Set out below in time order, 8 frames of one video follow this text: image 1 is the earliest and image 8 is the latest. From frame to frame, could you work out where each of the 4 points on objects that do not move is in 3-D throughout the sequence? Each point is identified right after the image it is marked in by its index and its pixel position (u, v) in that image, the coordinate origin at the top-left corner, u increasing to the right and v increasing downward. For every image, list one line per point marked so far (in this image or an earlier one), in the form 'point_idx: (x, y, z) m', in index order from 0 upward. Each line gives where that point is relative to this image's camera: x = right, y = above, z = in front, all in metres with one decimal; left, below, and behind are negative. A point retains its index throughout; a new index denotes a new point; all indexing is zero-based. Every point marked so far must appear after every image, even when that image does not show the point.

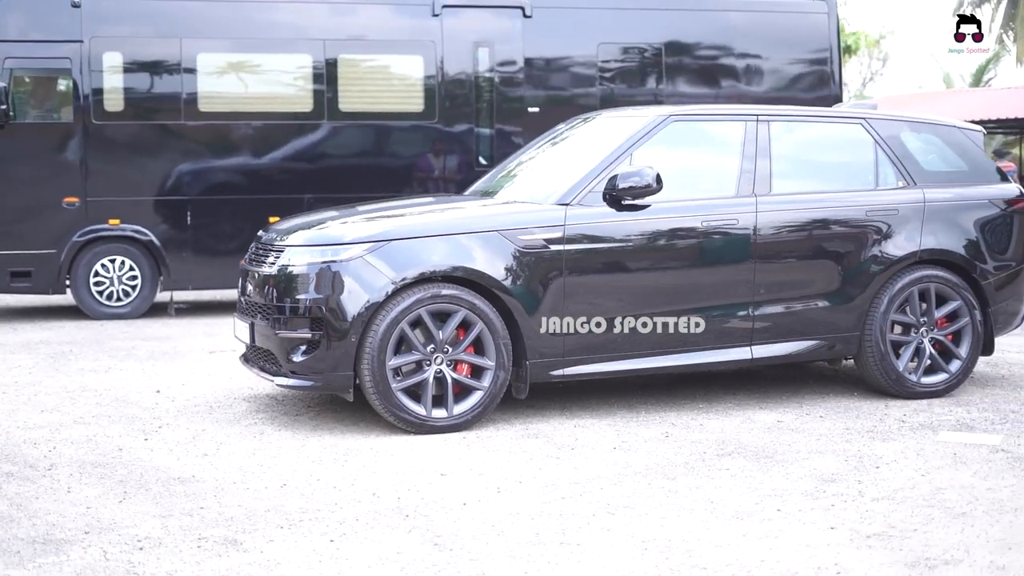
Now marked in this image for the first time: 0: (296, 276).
0: (-0.9, +0.1, +6.5) m
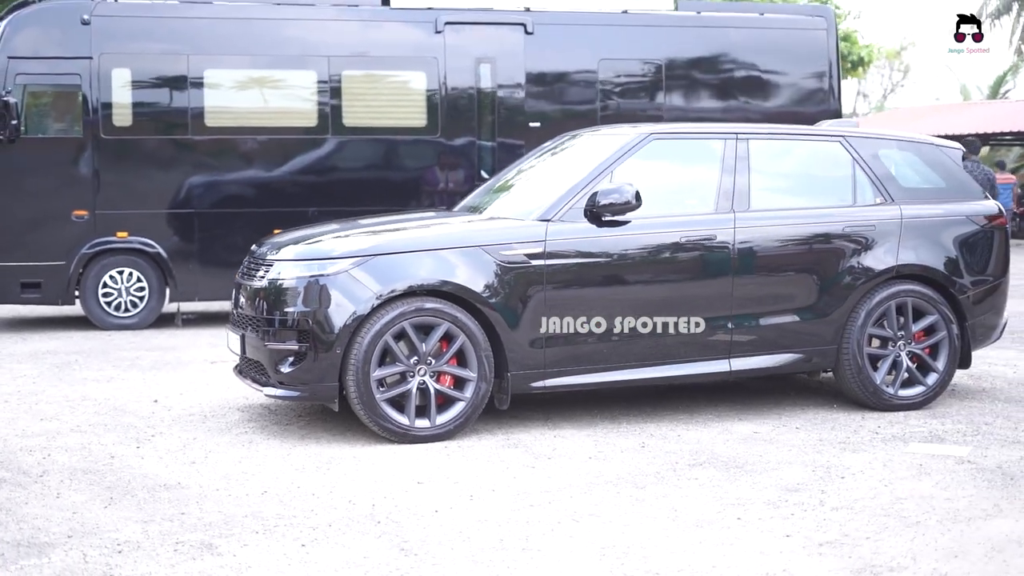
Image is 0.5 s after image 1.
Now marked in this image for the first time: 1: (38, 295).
0: (-1.0, 0.0, +6.7) m
1: (-3.7, 0.0, +11.5) m
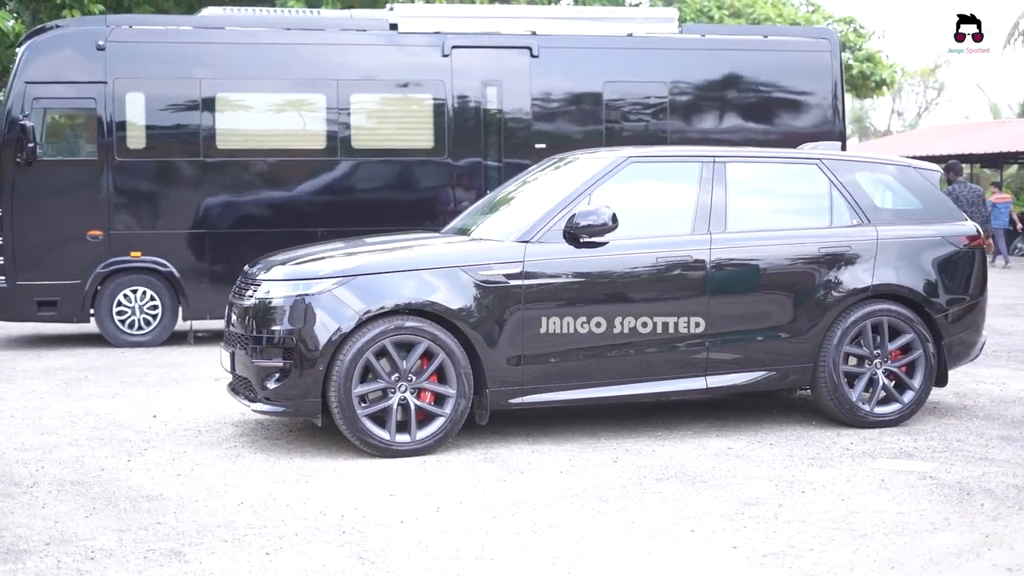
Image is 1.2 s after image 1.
0: (-1.1, -0.1, +6.9) m
1: (-3.7, -0.2, +11.8) m
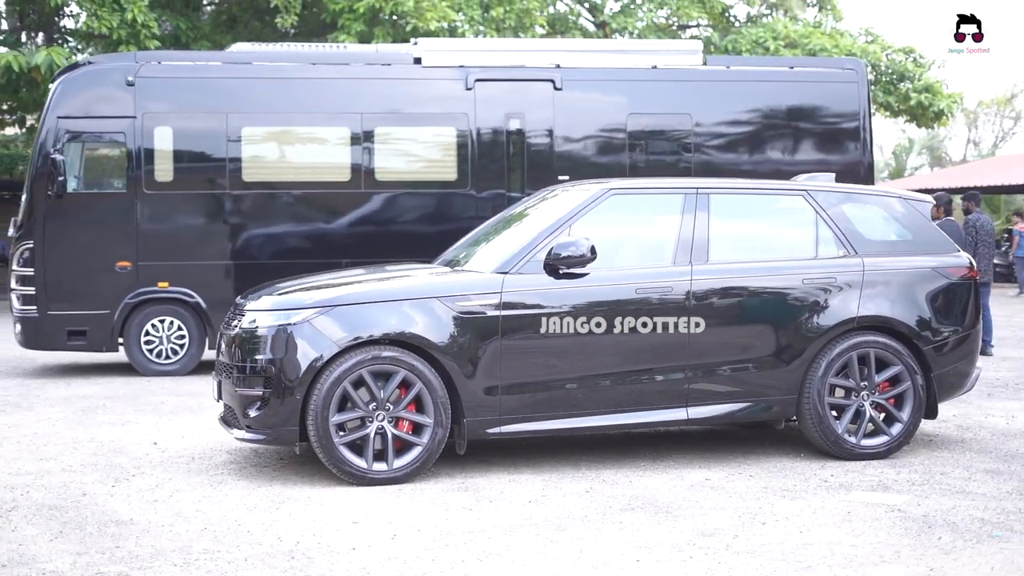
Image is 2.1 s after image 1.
0: (-1.2, -0.2, +7.1) m
1: (-3.5, -0.4, +12.1) m
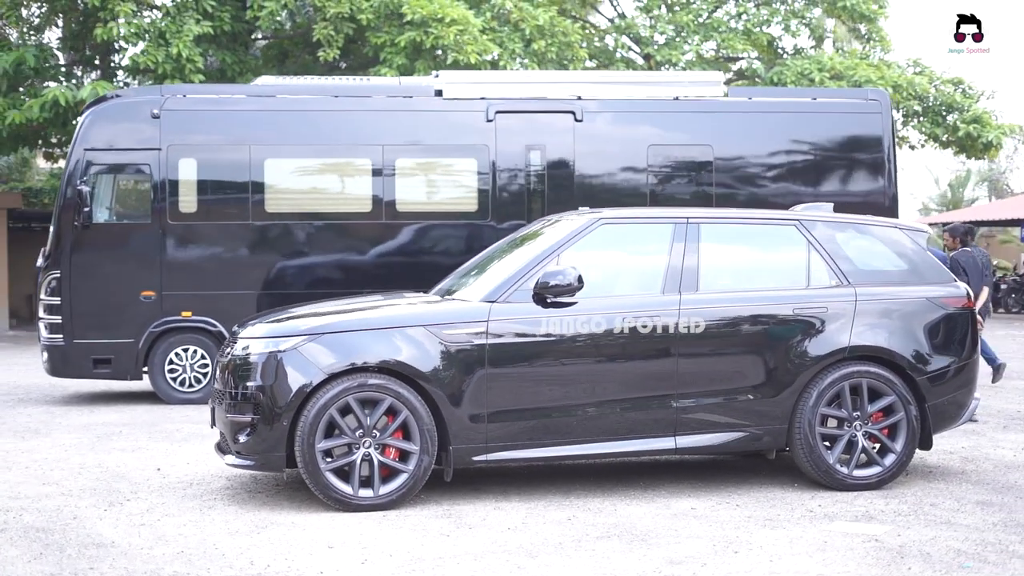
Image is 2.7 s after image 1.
0: (-1.3, -0.4, +7.2) m
1: (-3.4, -0.7, +12.3) m
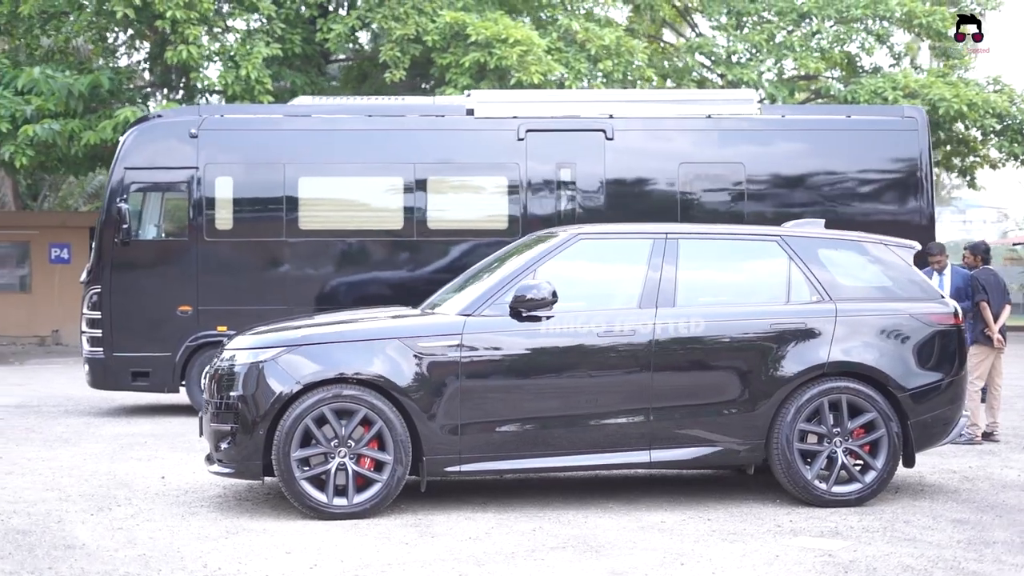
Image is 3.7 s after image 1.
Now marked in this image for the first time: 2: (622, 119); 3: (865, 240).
0: (-1.4, -0.4, +7.4) m
1: (-3.1, -0.8, +12.6) m
2: (+1.0, +1.5, +13.1) m
3: (+1.9, +0.3, +8.0) m
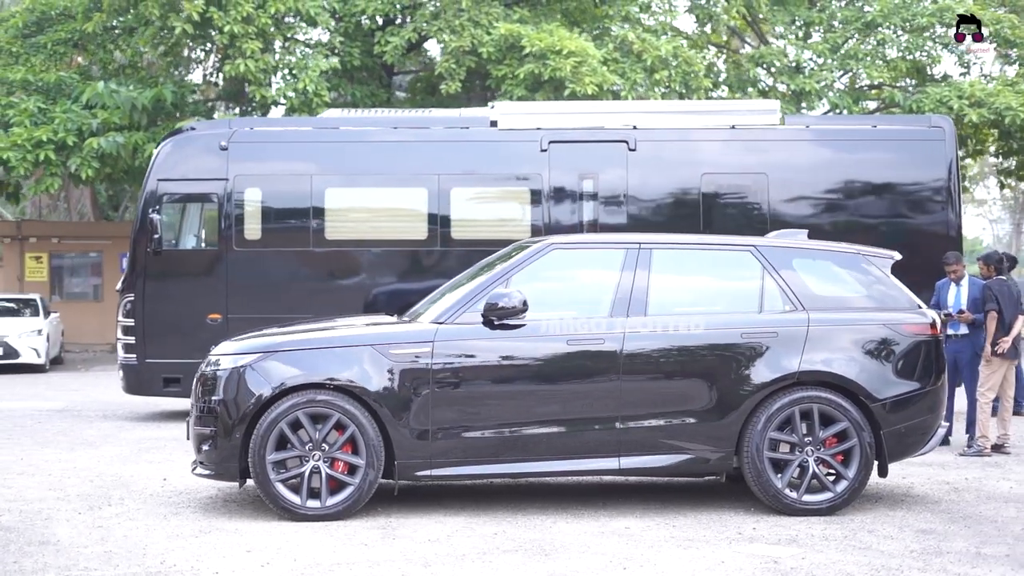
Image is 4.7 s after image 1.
0: (-1.6, -0.5, +7.6) m
1: (-2.9, -0.9, +13.0) m
2: (+1.2, +1.4, +13.2) m
3: (+1.8, +0.2, +8.0) m
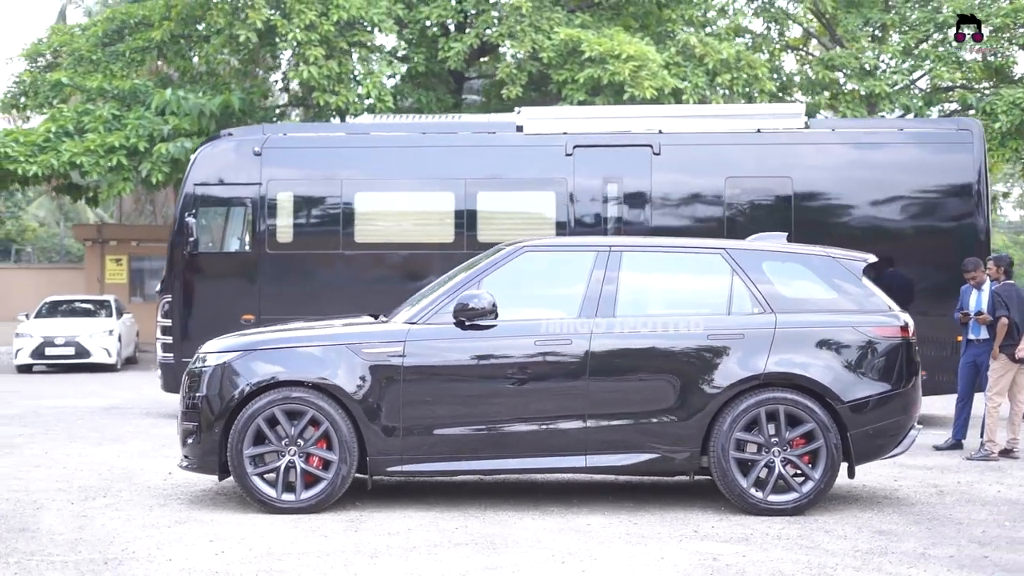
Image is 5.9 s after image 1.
0: (-1.7, -0.5, +7.9) m
1: (-2.7, -0.9, +13.4) m
2: (+1.4, +1.4, +13.3) m
3: (+1.7, +0.2, +8.1) m
